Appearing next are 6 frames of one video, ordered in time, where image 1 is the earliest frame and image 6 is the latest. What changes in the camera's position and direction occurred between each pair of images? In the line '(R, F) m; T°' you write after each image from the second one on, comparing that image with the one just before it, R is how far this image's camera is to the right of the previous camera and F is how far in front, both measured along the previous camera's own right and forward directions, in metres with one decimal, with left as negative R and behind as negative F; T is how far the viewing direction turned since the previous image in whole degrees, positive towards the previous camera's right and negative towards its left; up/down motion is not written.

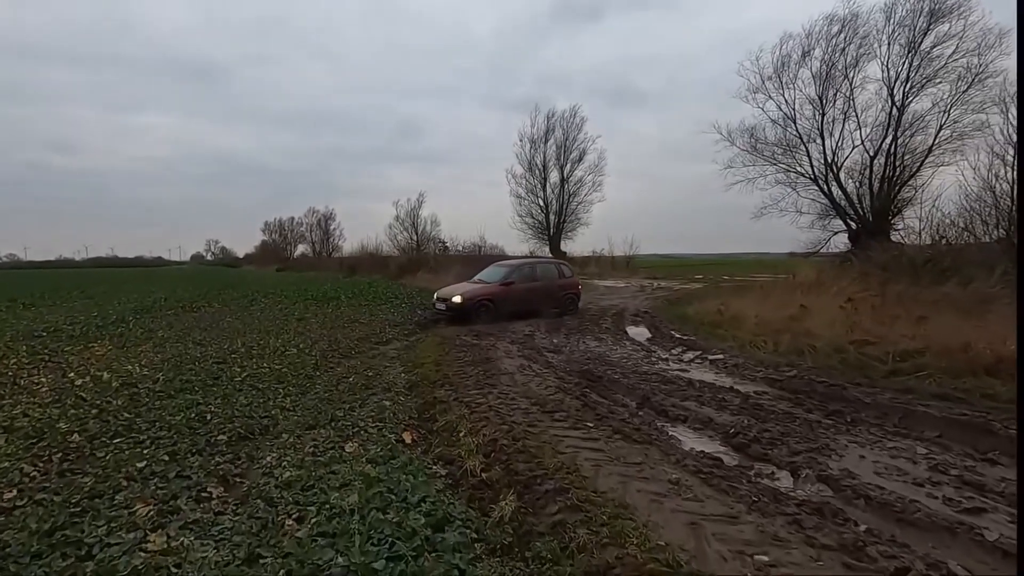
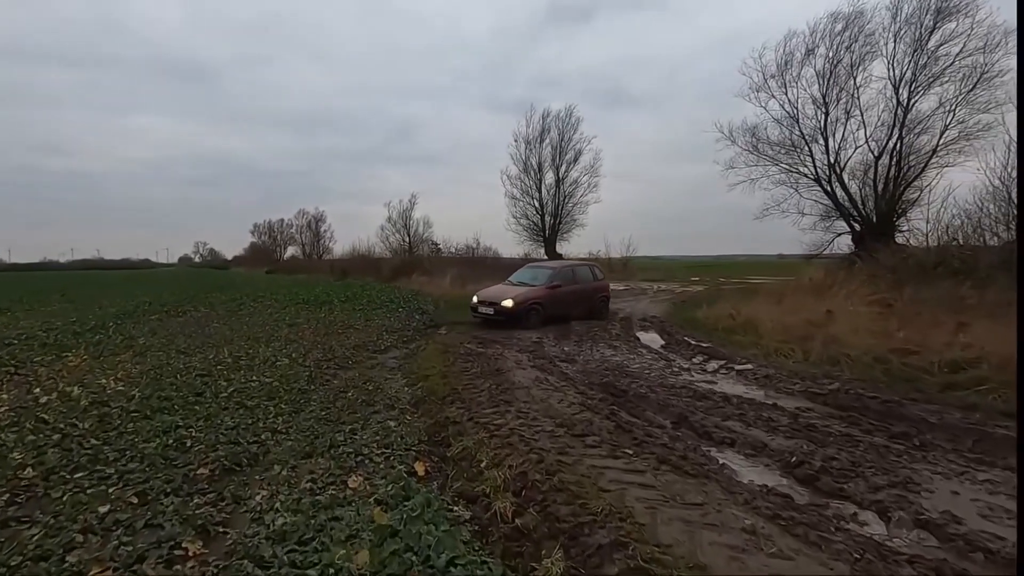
(-0.4, +0.8) m; +1°
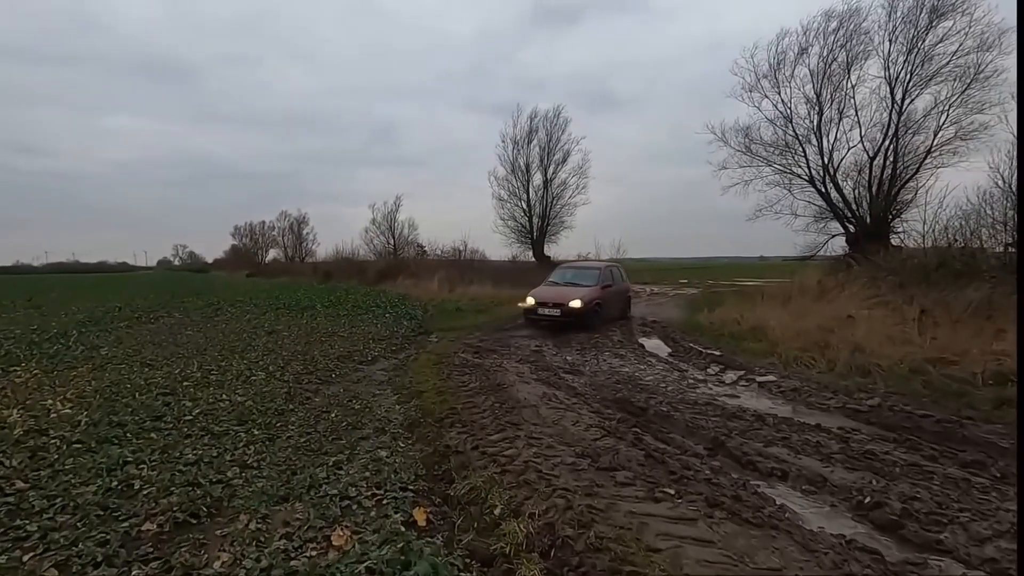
(-0.3, +0.9) m; +2°
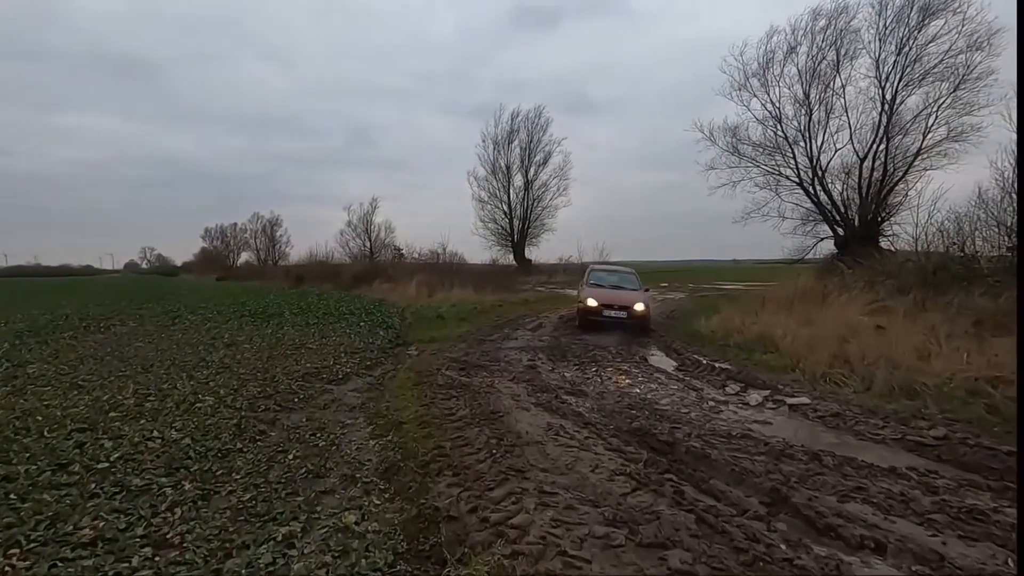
(-0.2, +1.3) m; +2°
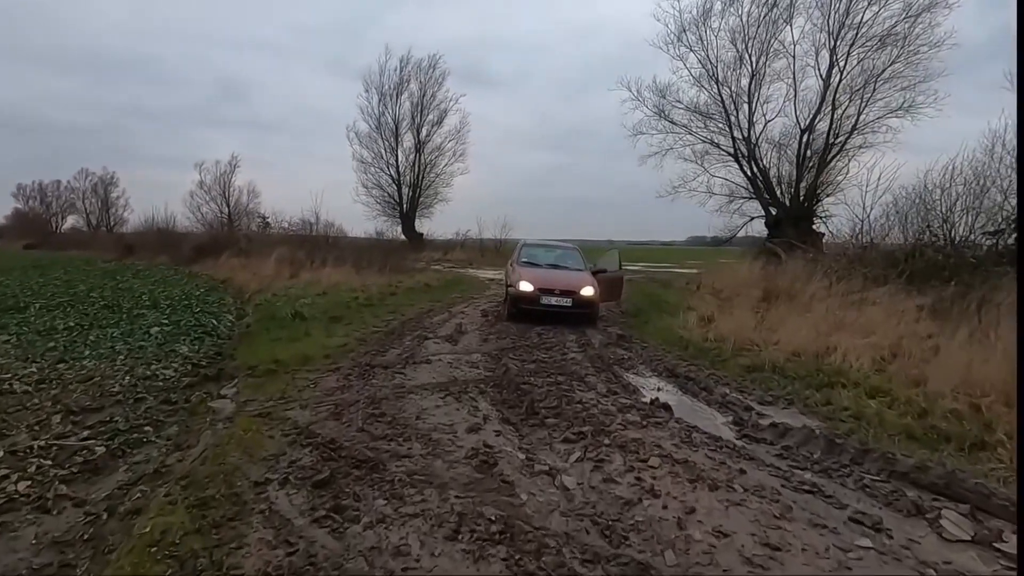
(-0.4, +5.7) m; +12°
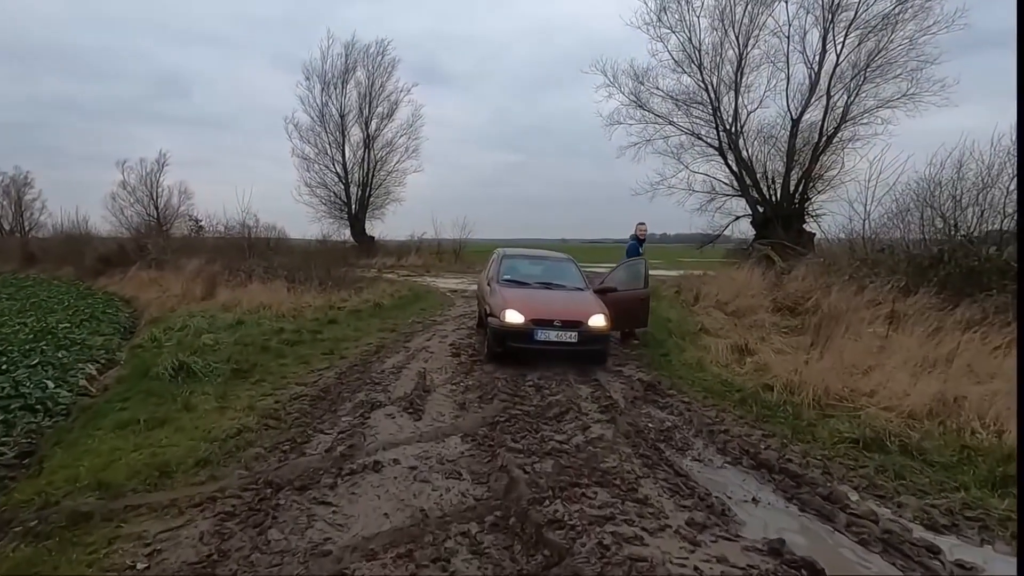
(-0.4, +3.1) m; +5°
